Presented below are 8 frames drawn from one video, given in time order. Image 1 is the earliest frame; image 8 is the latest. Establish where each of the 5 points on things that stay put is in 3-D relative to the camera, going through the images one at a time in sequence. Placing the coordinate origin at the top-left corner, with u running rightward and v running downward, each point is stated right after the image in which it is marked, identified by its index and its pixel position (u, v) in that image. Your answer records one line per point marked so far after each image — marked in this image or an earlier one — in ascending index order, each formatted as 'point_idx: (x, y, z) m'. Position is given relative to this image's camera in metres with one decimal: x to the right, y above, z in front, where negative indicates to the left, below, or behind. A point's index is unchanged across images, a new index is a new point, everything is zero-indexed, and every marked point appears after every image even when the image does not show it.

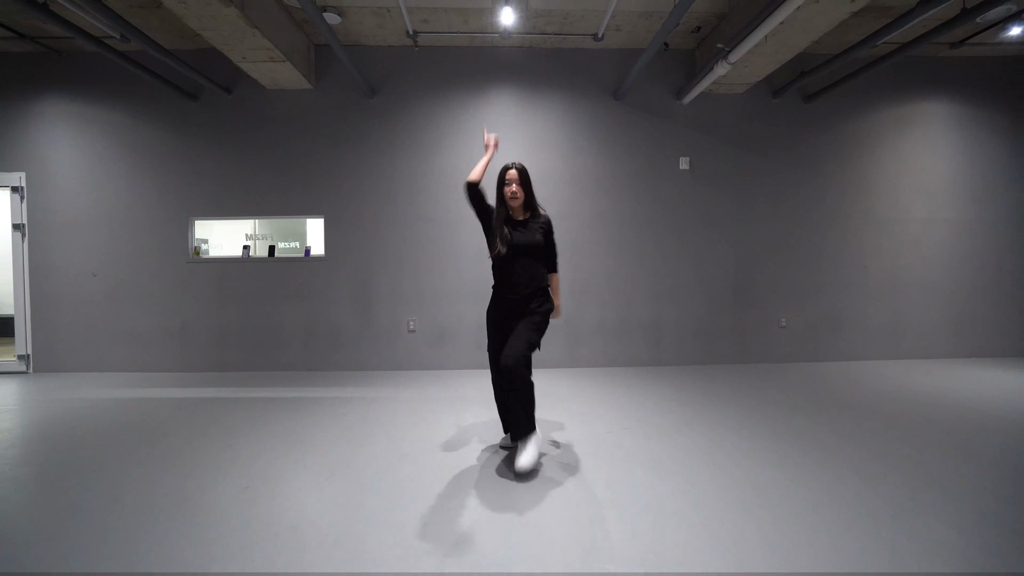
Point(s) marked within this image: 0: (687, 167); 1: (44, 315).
0: (+1.8, +1.2, +4.5) m
1: (-4.7, -0.3, +4.5) m
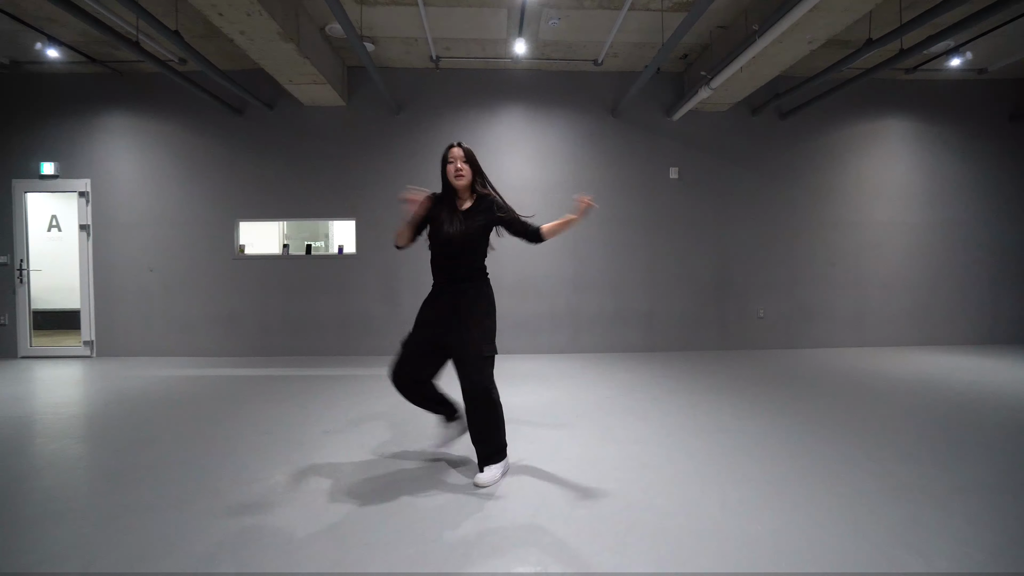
0: (+1.9, +1.3, +5.1) m
1: (-4.6, -0.2, +5.0) m
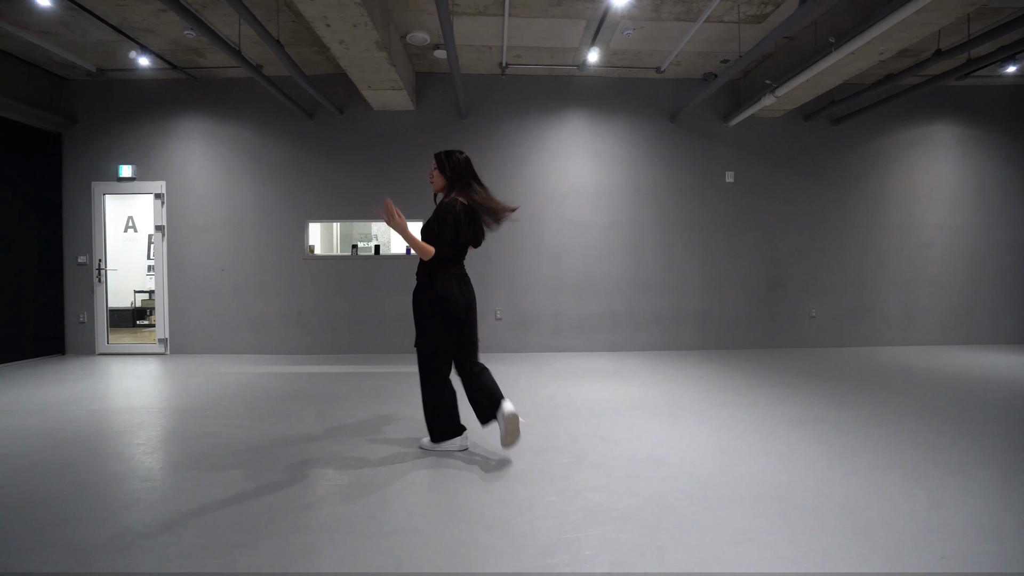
0: (+2.6, +1.3, +5.3) m
1: (-3.9, -0.2, +5.2) m
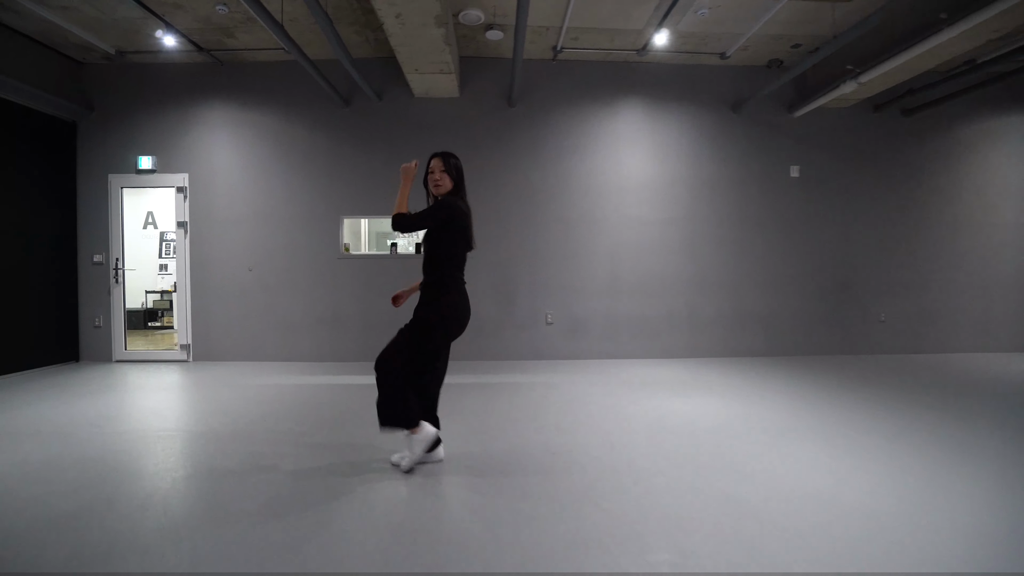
0: (+3.2, +1.3, +4.9) m
1: (-3.3, -0.2, +4.8) m
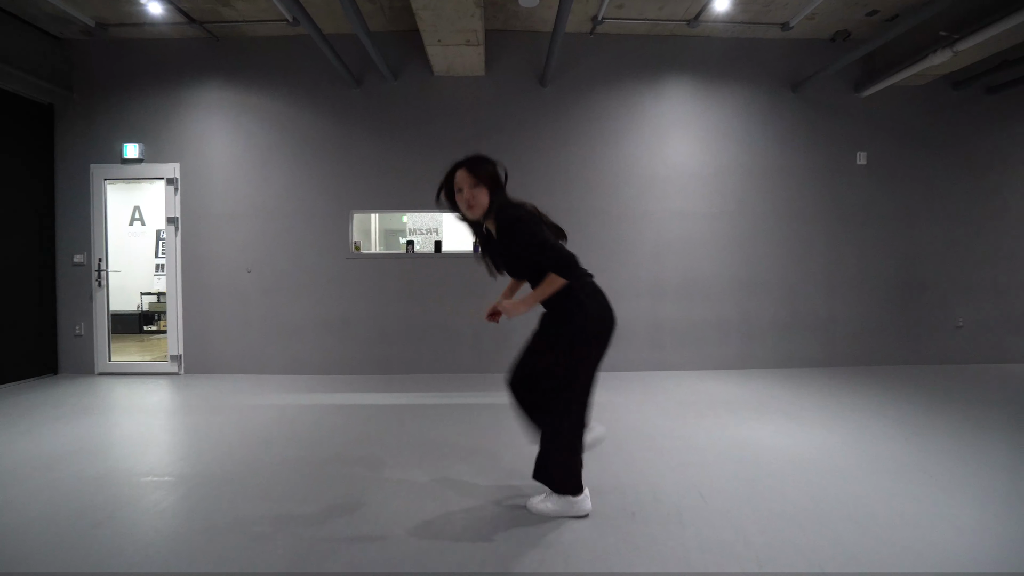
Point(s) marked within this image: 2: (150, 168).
0: (+3.5, +1.2, +4.4) m
1: (-3.0, -0.2, +4.3) m
2: (-3.4, +1.1, +4.2) m
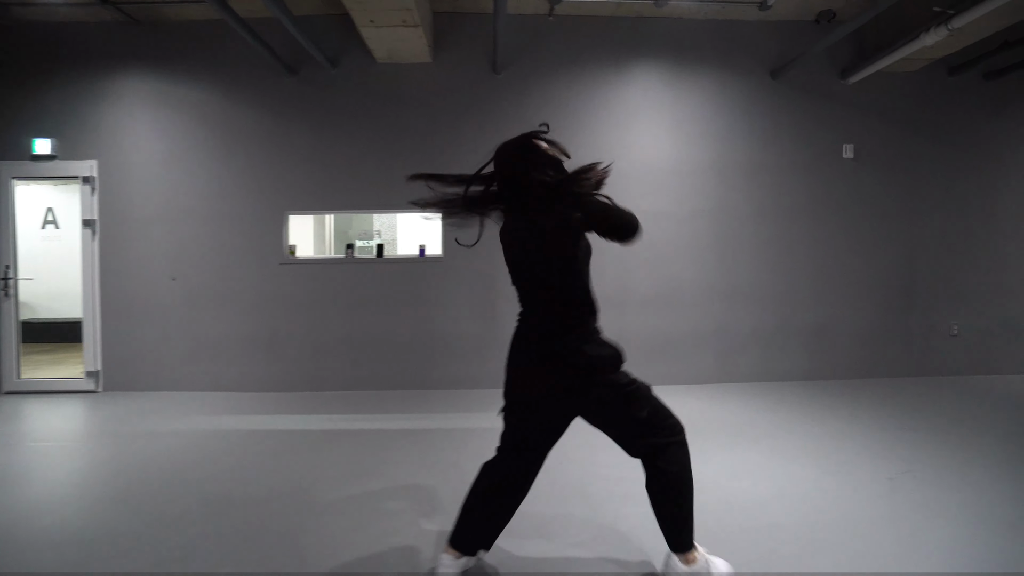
0: (+3.1, +1.2, +4.0) m
1: (-3.4, -0.3, +3.9) m
2: (-3.9, +1.1, +3.8) m
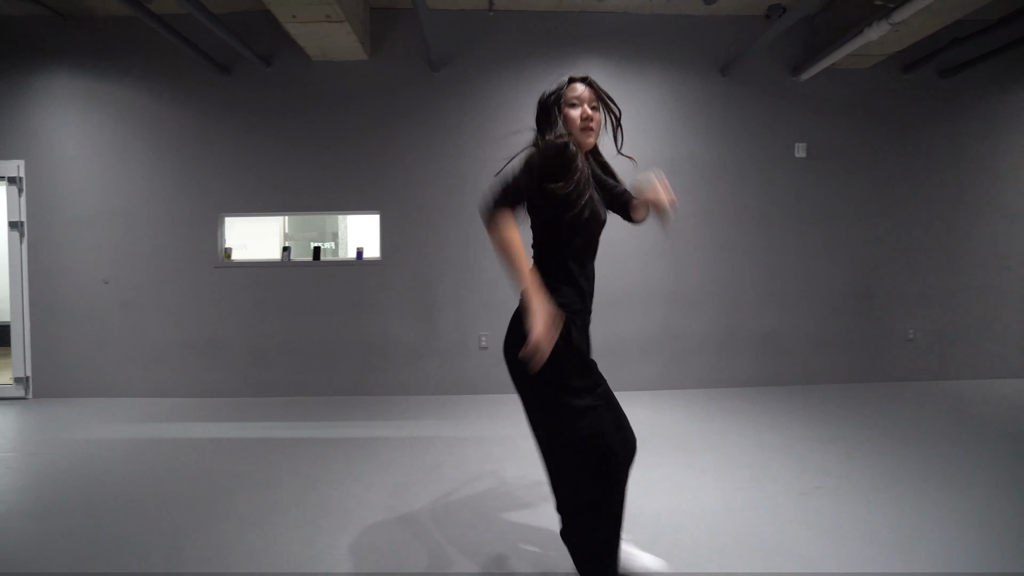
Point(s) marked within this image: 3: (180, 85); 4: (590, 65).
0: (+2.6, +1.2, +3.9) m
1: (-3.9, -0.3, +3.7) m
2: (-4.4, +1.0, +3.7) m
3: (-2.8, +1.7, +3.7) m
4: (+0.7, +1.9, +3.7) m
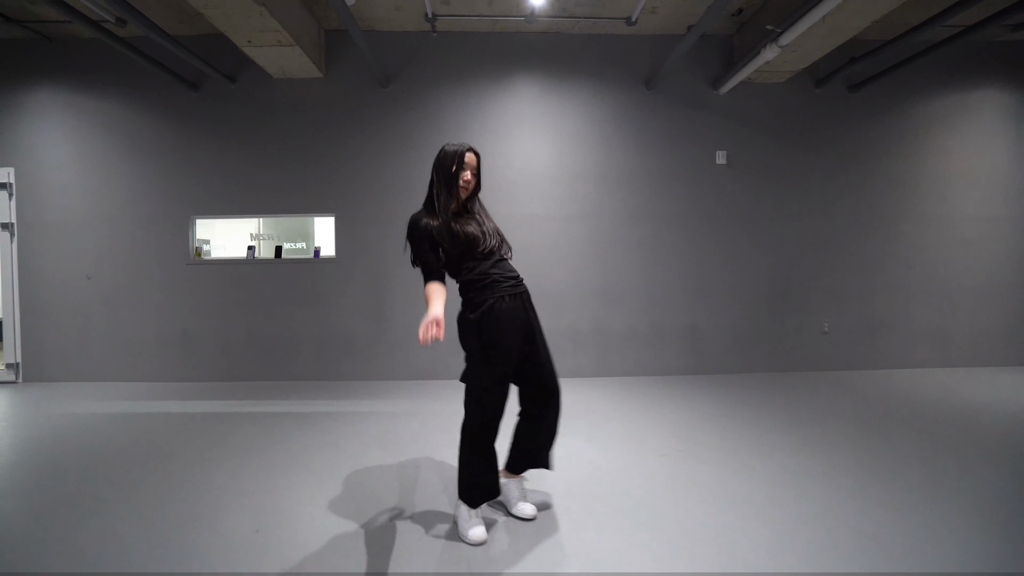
0: (+2.0, +1.2, +4.2) m
1: (-4.5, -0.3, +4.1) m
2: (-4.9, +1.1, +4.1) m
3: (-3.3, +1.8, +4.1) m
4: (+0.1, +1.9, +4.1) m
